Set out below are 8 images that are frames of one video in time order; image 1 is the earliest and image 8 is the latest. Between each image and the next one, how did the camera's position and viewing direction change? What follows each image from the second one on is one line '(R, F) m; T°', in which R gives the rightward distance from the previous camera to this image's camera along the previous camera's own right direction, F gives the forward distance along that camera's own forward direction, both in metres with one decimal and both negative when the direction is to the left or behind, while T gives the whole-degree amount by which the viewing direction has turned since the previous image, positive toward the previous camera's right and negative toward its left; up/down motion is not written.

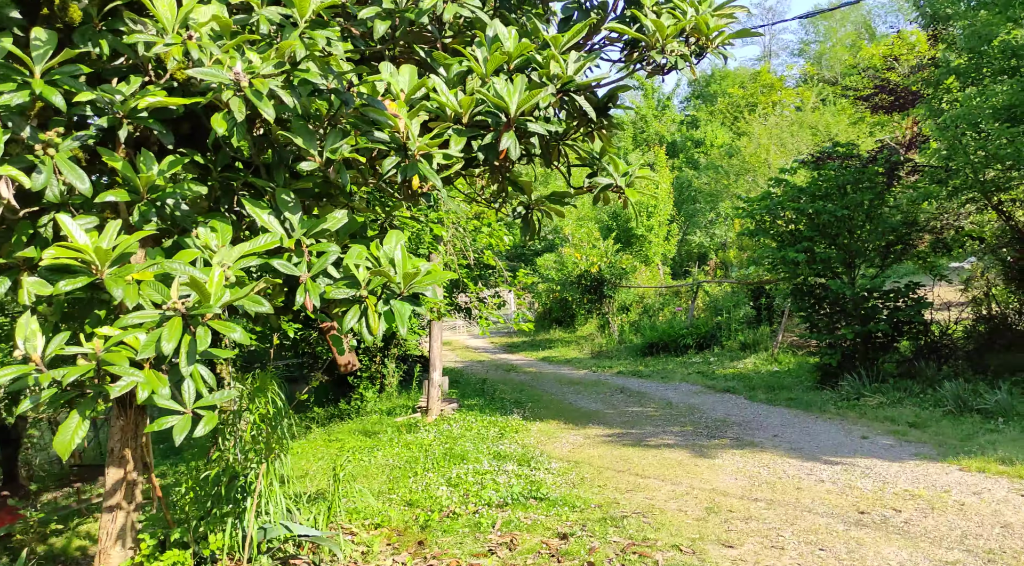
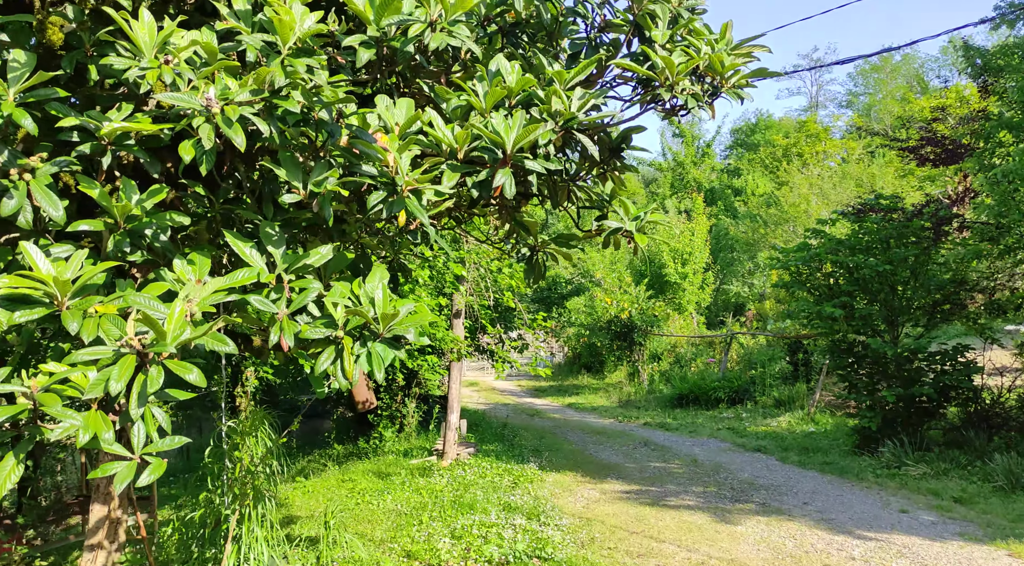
(+0.2, +0.4) m; -2°
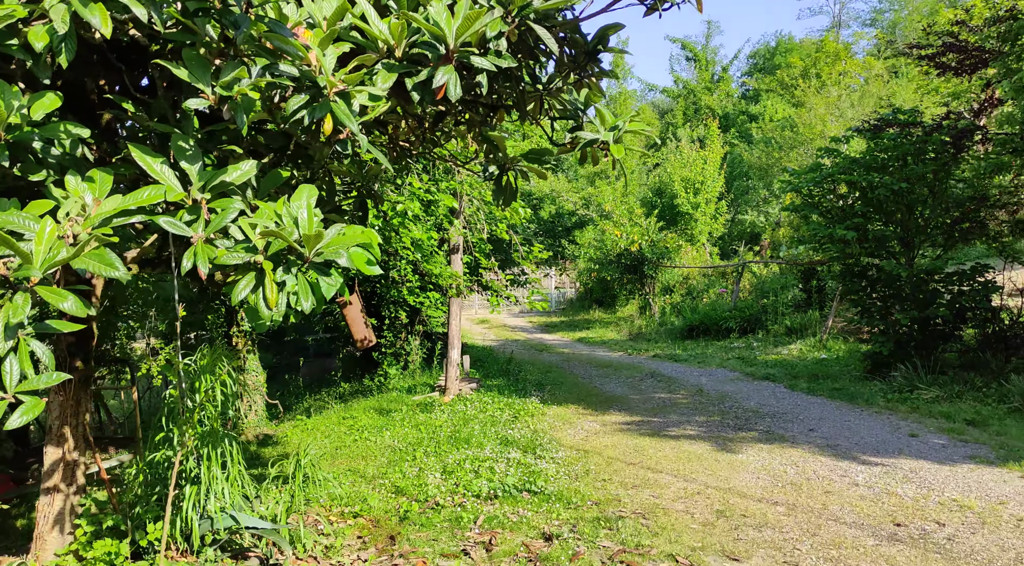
(+0.2, +0.3) m; -1°
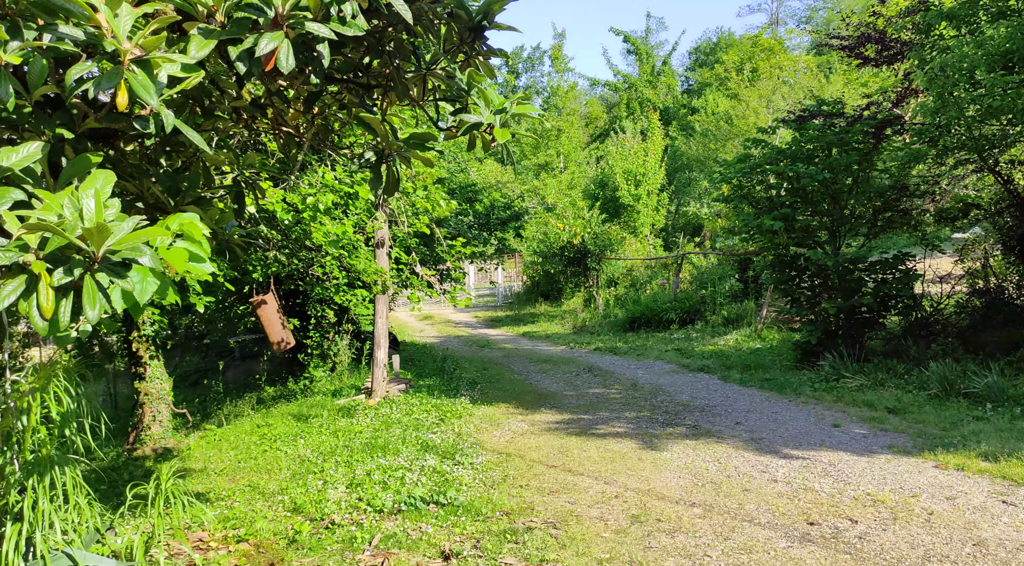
(+0.3, +0.3) m; +3°
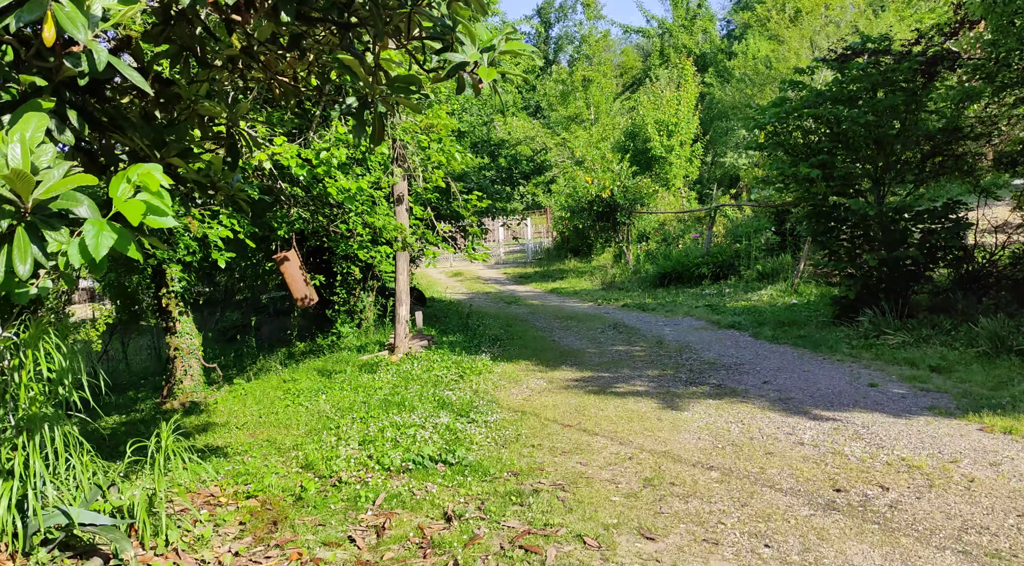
(+0.2, +0.3) m; -2°
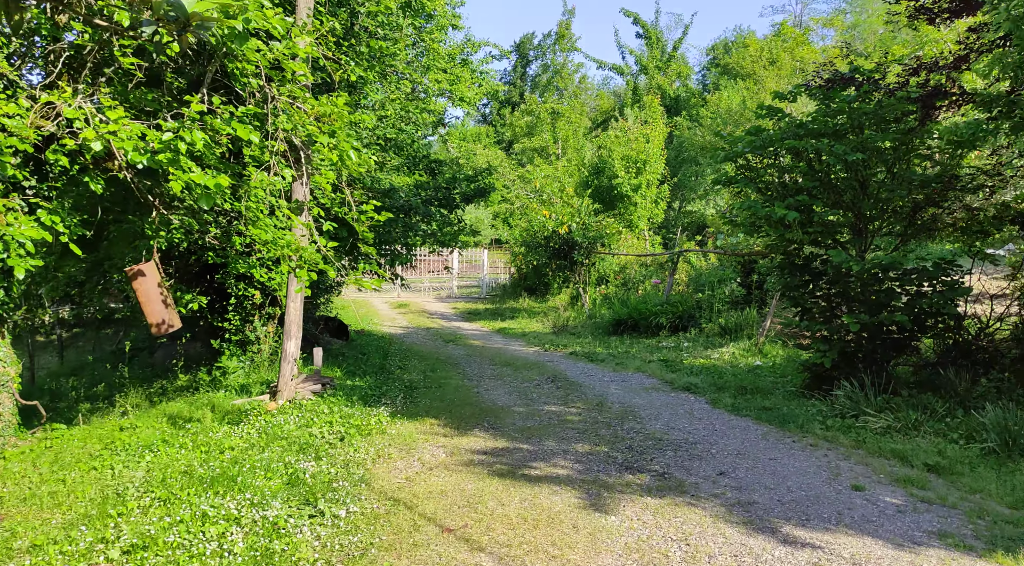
(+0.5, +1.9) m; +2°
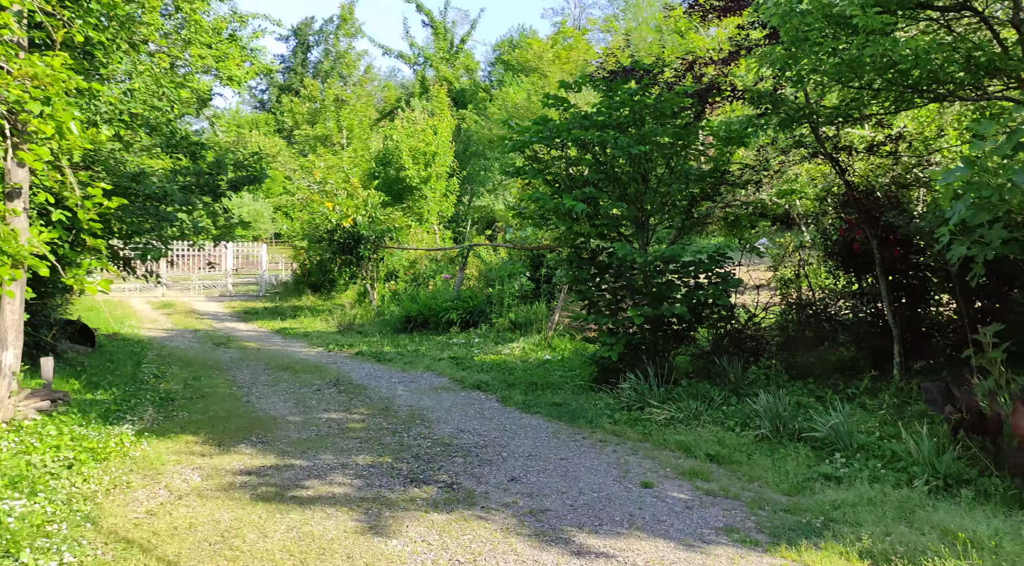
(+0.1, +0.6) m; +13°
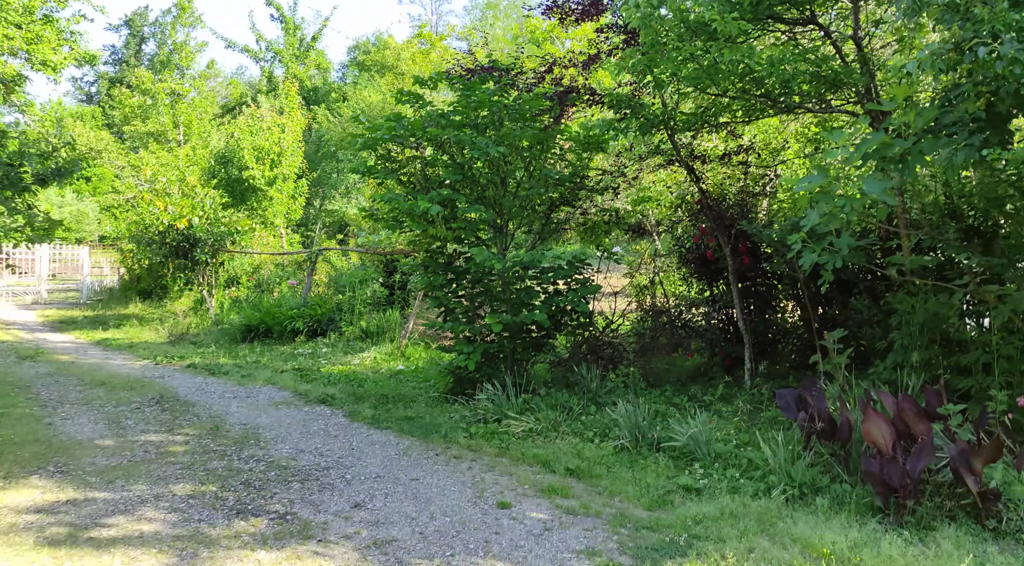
(+0.1, +0.5) m; +9°
